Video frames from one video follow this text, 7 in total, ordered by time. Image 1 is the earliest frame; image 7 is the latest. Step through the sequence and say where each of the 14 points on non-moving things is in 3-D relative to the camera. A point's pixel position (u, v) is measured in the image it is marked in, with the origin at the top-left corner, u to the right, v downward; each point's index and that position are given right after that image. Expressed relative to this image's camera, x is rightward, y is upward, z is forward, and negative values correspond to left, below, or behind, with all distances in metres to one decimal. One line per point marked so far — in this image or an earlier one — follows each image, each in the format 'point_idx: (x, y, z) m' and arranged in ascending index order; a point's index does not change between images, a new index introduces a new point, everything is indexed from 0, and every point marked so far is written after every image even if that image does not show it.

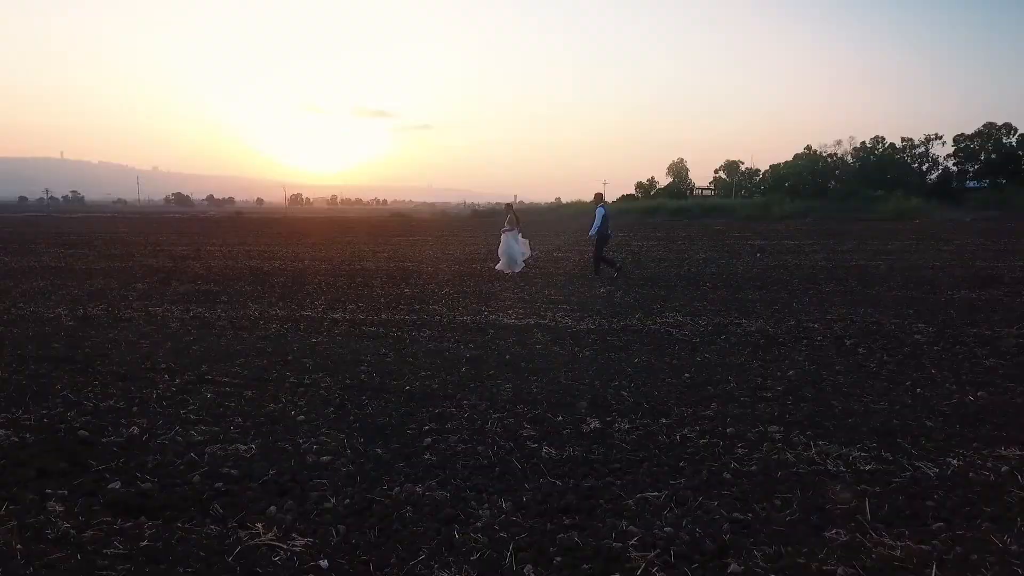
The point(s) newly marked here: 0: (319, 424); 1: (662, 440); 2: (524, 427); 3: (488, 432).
0: (-1.8, -1.2, +5.7) m
1: (+1.2, -1.3, +5.2) m
2: (+0.1, -1.2, +5.6) m
3: (-0.2, -1.3, +5.5) m
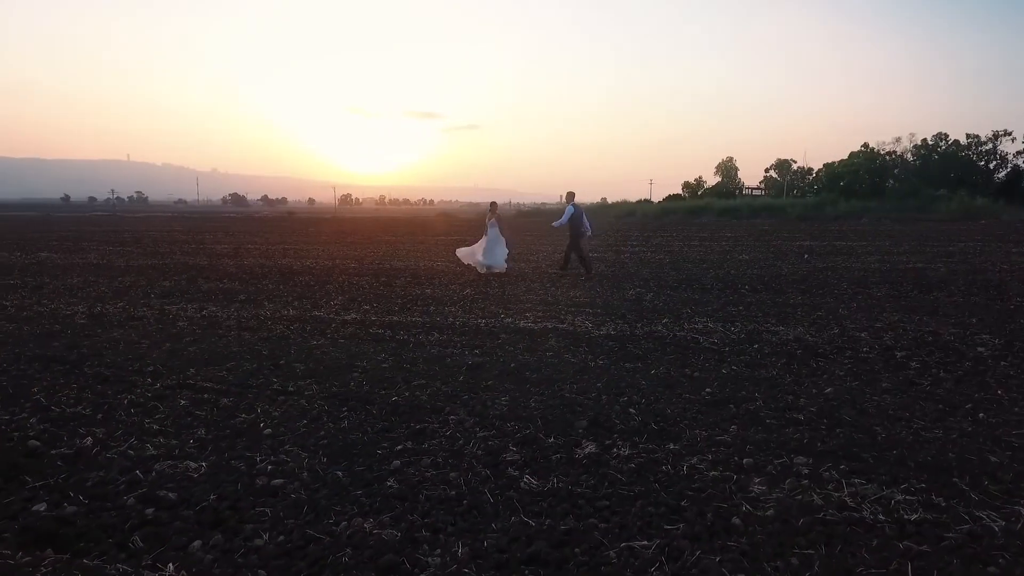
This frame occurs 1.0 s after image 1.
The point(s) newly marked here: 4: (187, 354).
0: (-1.9, -1.3, +5.2) m
1: (+1.1, -1.3, +4.5) m
2: (0.0, -1.3, +4.9) m
3: (-0.4, -1.3, +4.8) m
4: (-4.4, -0.9, +8.4) m
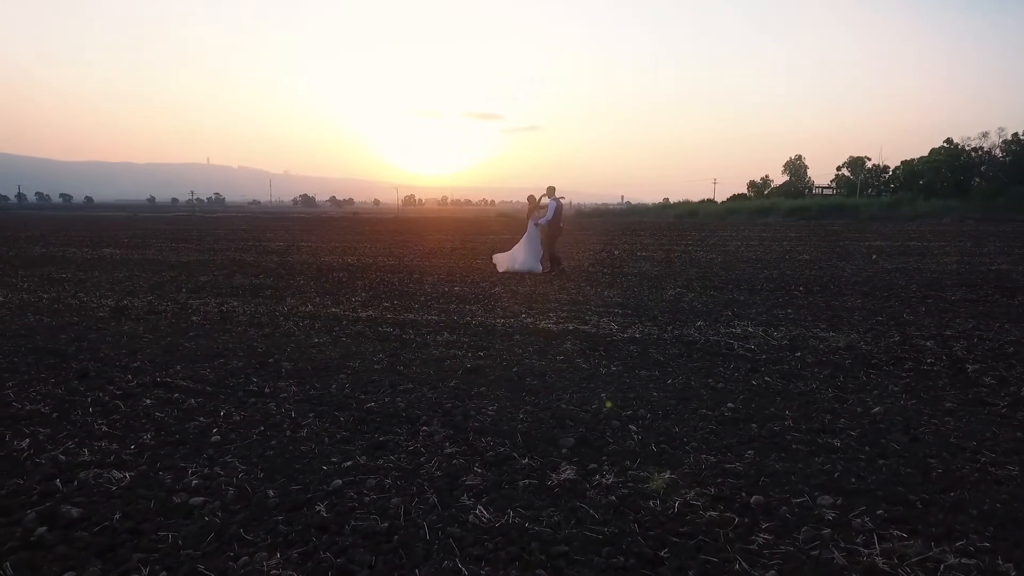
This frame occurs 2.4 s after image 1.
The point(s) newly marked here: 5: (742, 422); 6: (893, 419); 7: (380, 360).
0: (-2.1, -1.2, +4.6) m
1: (+0.8, -1.3, +3.7) m
2: (-0.3, -1.2, +4.2) m
3: (-0.6, -1.2, +4.1) m
4: (-4.2, -0.8, +8.1) m
5: (+1.9, -1.1, +5.1) m
6: (+3.1, -1.1, +5.1) m
7: (-1.6, -0.8, +7.4) m
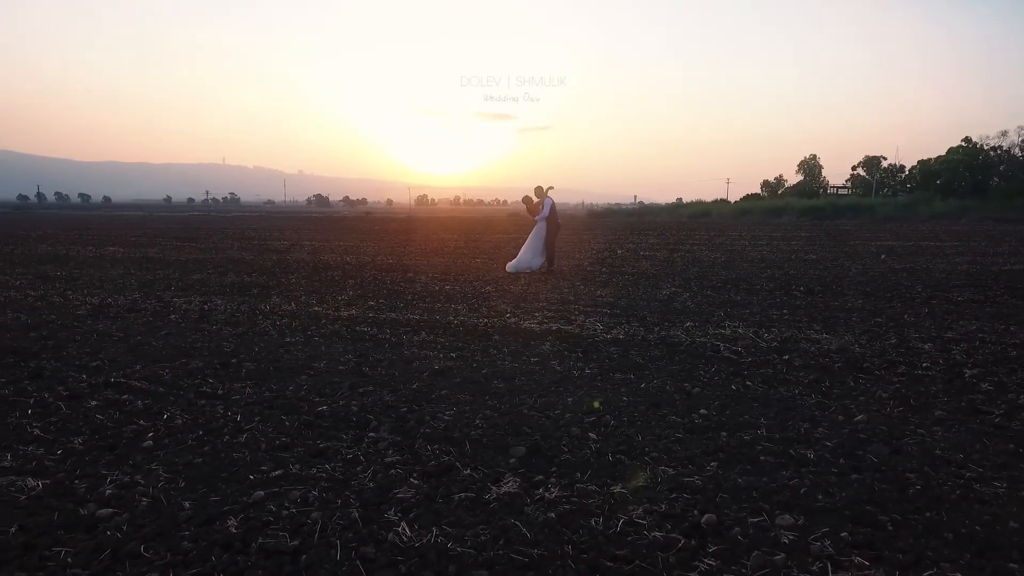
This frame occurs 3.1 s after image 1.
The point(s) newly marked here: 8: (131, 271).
0: (-2.5, -1.2, +4.4) m
1: (+0.4, -1.3, +3.3) m
2: (-0.6, -1.2, +3.9) m
3: (-1.0, -1.2, +3.8) m
4: (-4.5, -0.7, +7.8) m
5: (+1.5, -1.1, +4.8) m
6: (+2.8, -1.1, +4.7) m
7: (-1.9, -0.8, +7.1) m
8: (-11.0, +0.5, +18.1) m
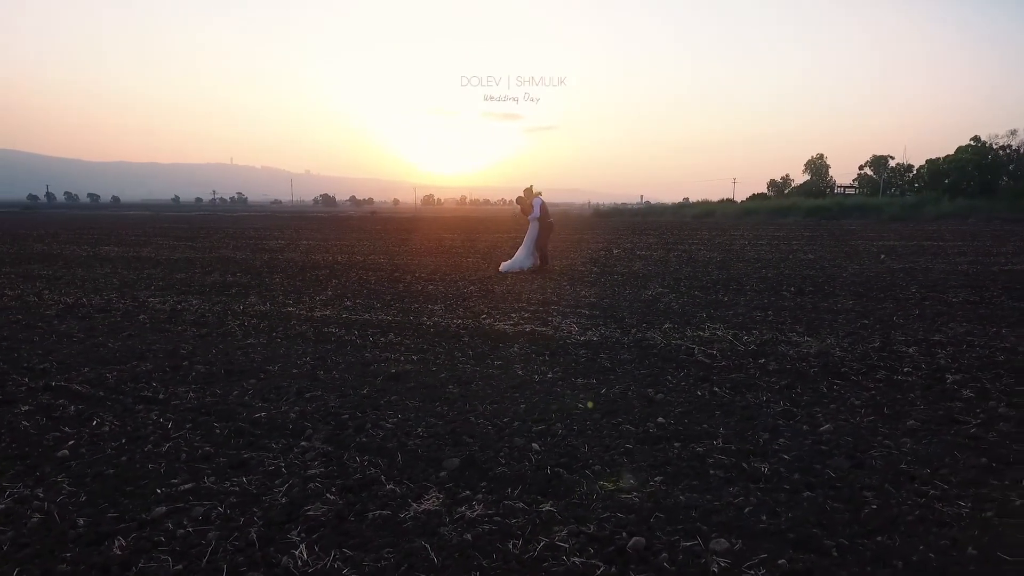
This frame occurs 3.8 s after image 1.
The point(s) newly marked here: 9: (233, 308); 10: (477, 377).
0: (-2.9, -1.2, +4.1) m
1: (0.0, -1.3, +3.0) m
2: (-1.1, -1.2, +3.6) m
3: (-1.4, -1.2, +3.6) m
4: (-4.9, -0.7, +7.6) m
5: (+1.1, -1.1, +4.5) m
6: (+2.3, -1.1, +4.4) m
7: (-2.3, -0.8, +6.9) m
8: (-11.3, +0.5, +18.0) m
9: (-4.8, -0.3, +10.9) m
10: (-0.3, -0.9, +6.2) m
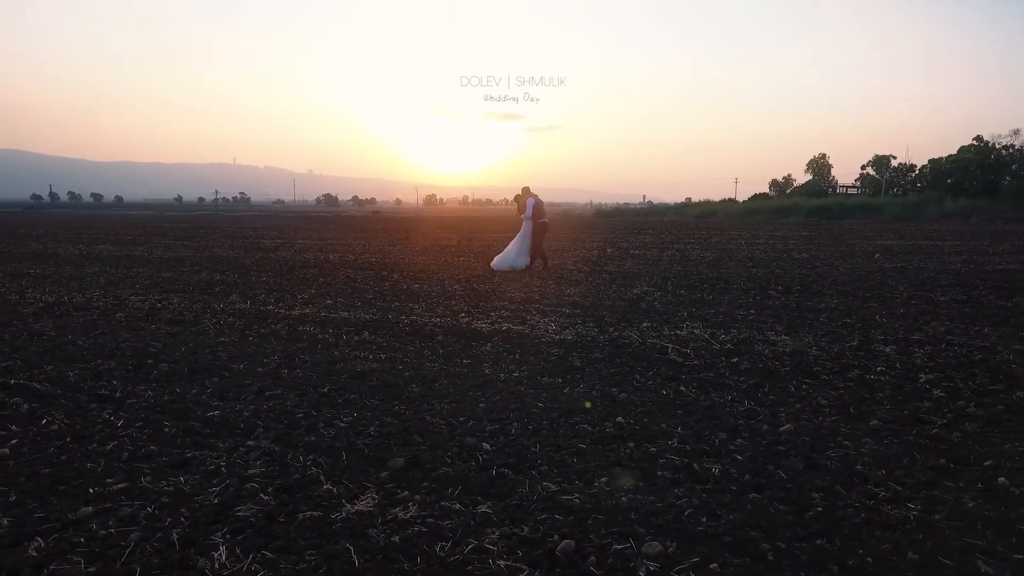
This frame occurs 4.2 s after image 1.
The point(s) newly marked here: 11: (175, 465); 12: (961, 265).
0: (-3.2, -1.1, +4.0) m
1: (-0.4, -1.2, +2.9) m
2: (-1.4, -1.2, +3.5) m
3: (-1.8, -1.2, +3.5) m
4: (-5.3, -0.7, +7.5) m
5: (+0.8, -1.1, +4.4) m
6: (+2.0, -1.1, +4.3) m
7: (-2.6, -0.8, +6.8) m
8: (-11.6, +0.5, +17.9) m
9: (-5.1, -0.3, +10.8) m
10: (-0.7, -0.9, +6.1) m
11: (-2.1, -1.1, +4.0) m
12: (+12.6, +0.7, +17.6) m
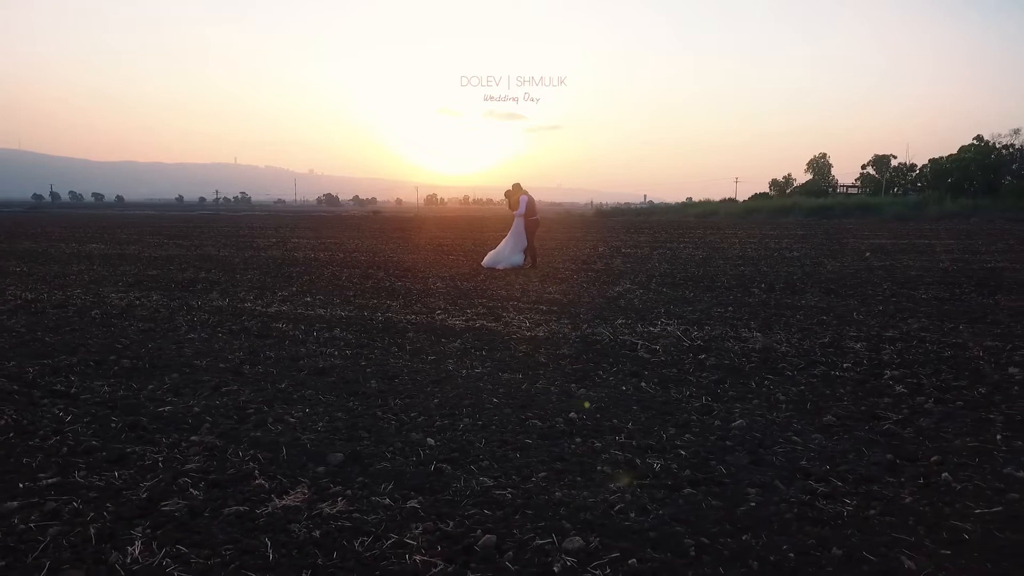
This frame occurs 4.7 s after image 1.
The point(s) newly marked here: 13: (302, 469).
0: (-3.6, -1.1, +4.0) m
1: (-0.8, -1.2, +2.9) m
2: (-1.8, -1.1, +3.5) m
3: (-2.1, -1.1, +3.4) m
4: (-5.6, -0.7, +7.5) m
5: (+0.4, -1.0, +4.3) m
6: (+1.6, -1.0, +4.3) m
7: (-3.0, -0.7, +6.7) m
8: (-12.0, +0.6, +17.9) m
9: (-5.5, -0.3, +10.8) m
10: (-1.0, -0.8, +6.1) m
11: (-2.5, -1.1, +4.0) m
12: (+12.2, +0.7, +17.5) m
13: (-1.3, -1.1, +3.8) m
